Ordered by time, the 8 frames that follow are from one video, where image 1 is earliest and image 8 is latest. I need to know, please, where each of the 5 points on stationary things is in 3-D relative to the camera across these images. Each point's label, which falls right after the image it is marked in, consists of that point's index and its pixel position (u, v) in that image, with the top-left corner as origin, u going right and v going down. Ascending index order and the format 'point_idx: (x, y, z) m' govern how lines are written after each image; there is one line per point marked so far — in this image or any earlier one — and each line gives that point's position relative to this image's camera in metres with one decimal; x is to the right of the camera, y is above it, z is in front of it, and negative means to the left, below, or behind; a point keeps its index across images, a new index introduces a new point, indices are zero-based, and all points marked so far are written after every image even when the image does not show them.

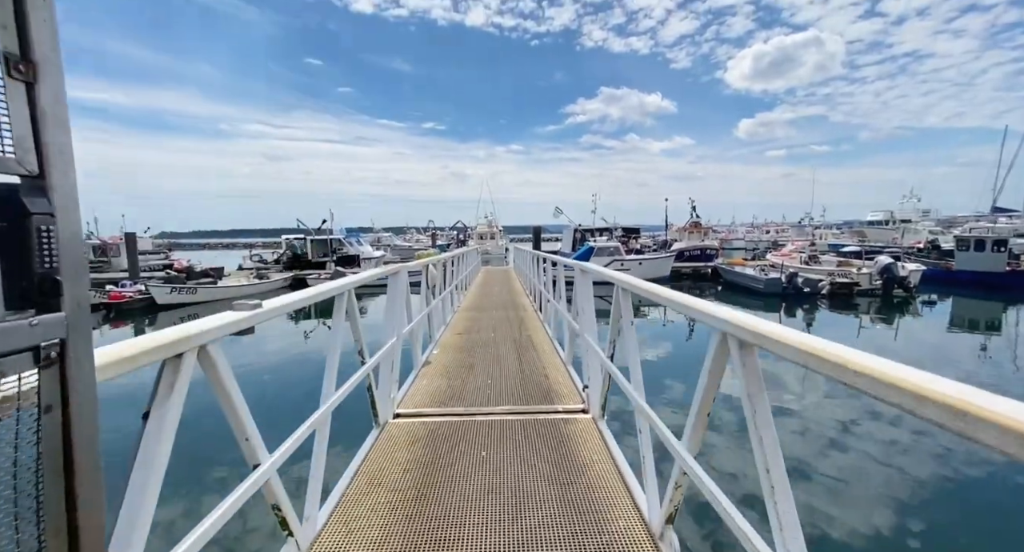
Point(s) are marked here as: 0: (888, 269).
0: (+11.7, +0.2, +13.0) m
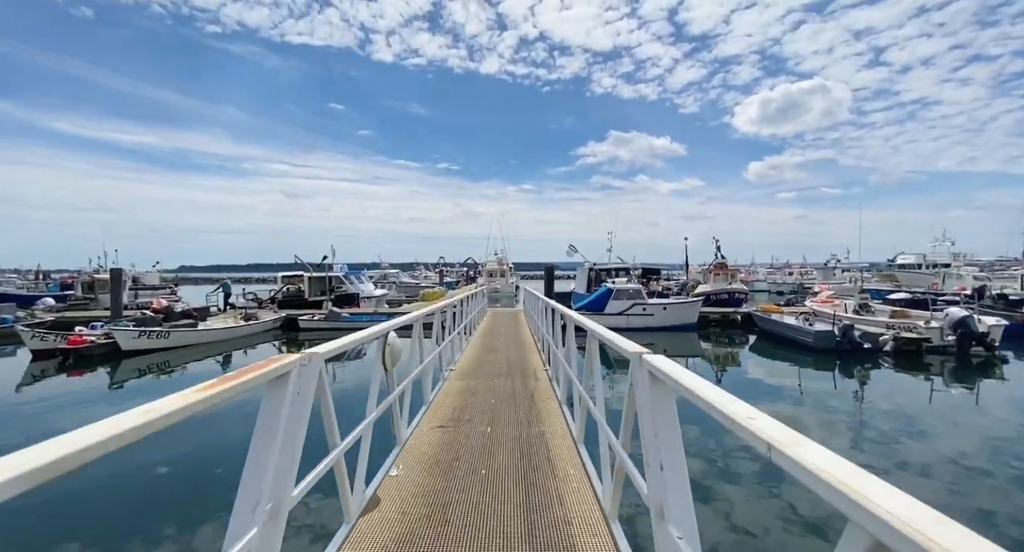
0: (+11.9, -1.2, +11.3) m
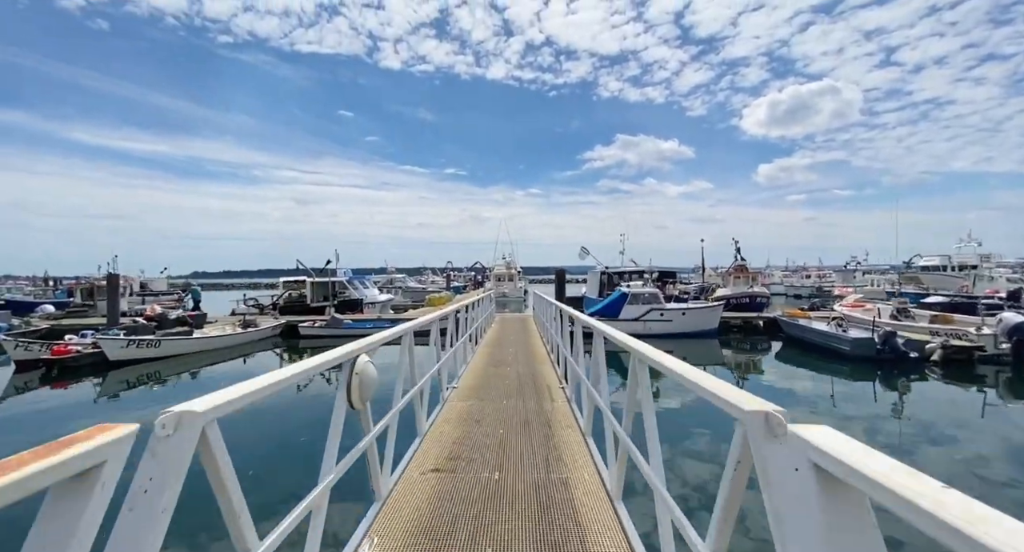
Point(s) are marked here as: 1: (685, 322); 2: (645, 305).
0: (+12.2, -1.3, +10.3) m
1: (+5.5, -1.5, +13.6) m
2: (+4.3, -0.9, +13.7) m
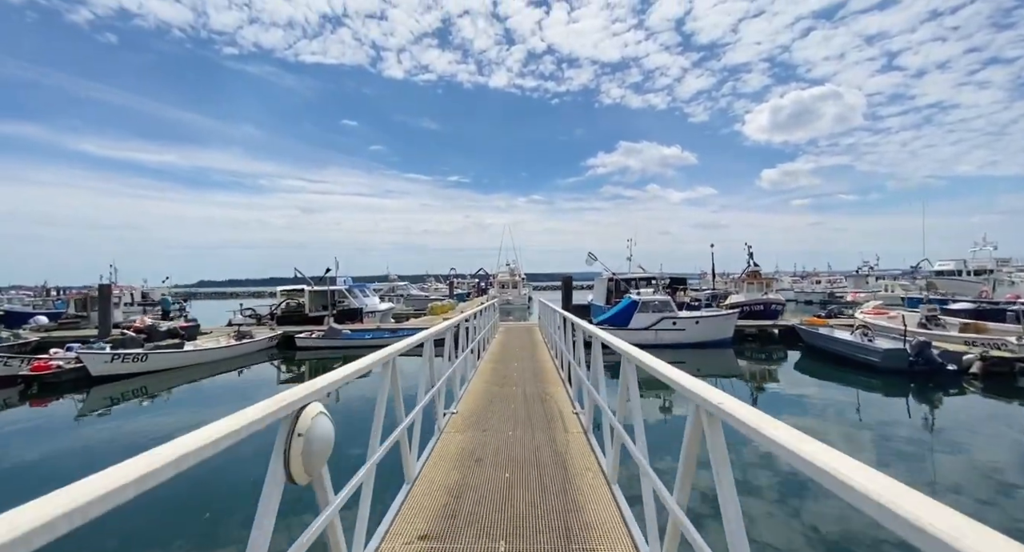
0: (+12.3, -1.4, +9.6) m
1: (+5.7, -1.7, +13.0) m
2: (+4.4, -1.1, +13.1) m
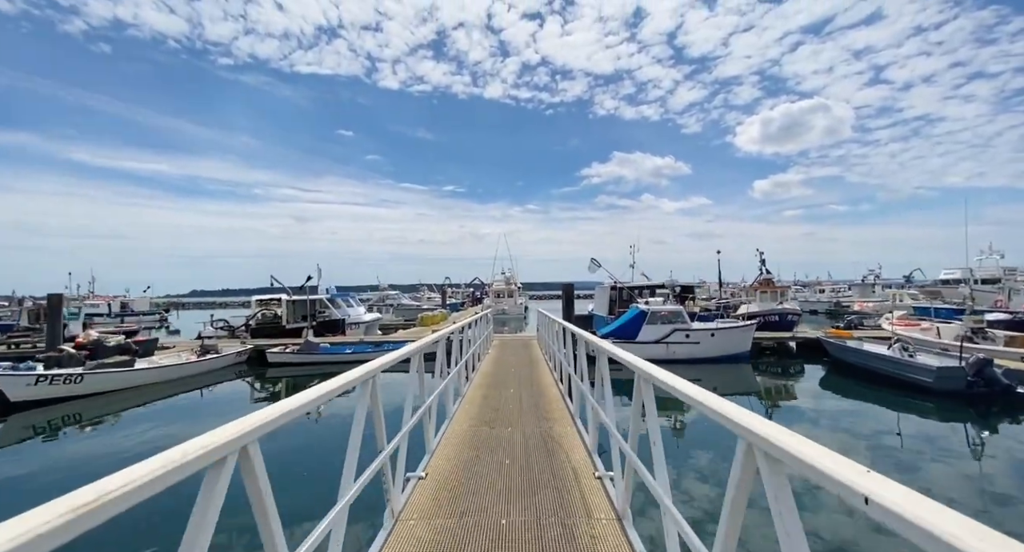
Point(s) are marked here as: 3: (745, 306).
0: (+12.2, -1.5, +8.5) m
1: (+5.6, -1.9, +11.8) m
2: (+4.3, -1.3, +11.9) m
3: (+8.5, -1.1, +15.5) m
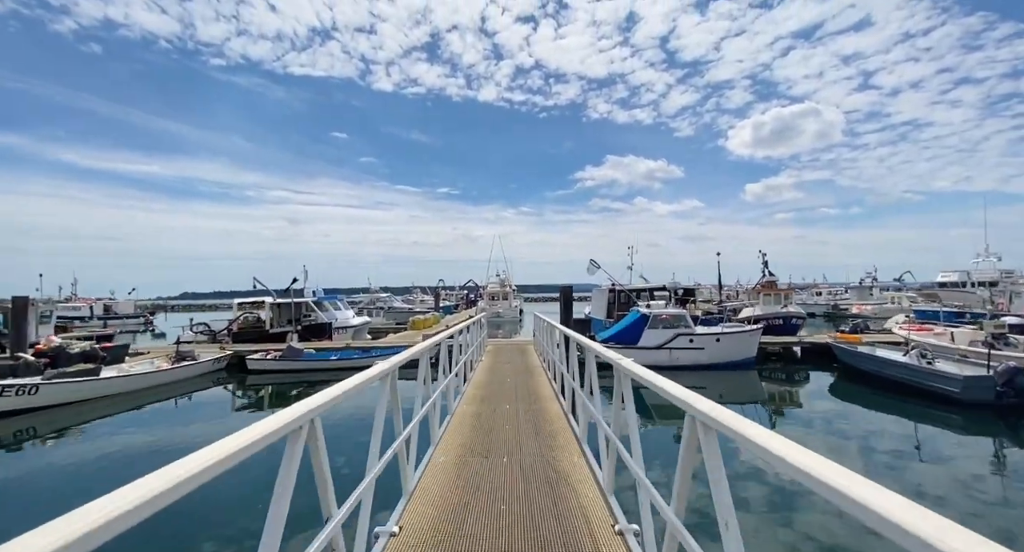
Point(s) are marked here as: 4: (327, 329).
0: (+12.1, -1.6, +8.1) m
1: (+5.4, -2.0, +11.2) m
2: (+4.1, -1.4, +11.3) m
3: (+8.3, -1.2, +15.0) m
4: (-7.0, -2.0, +16.1) m
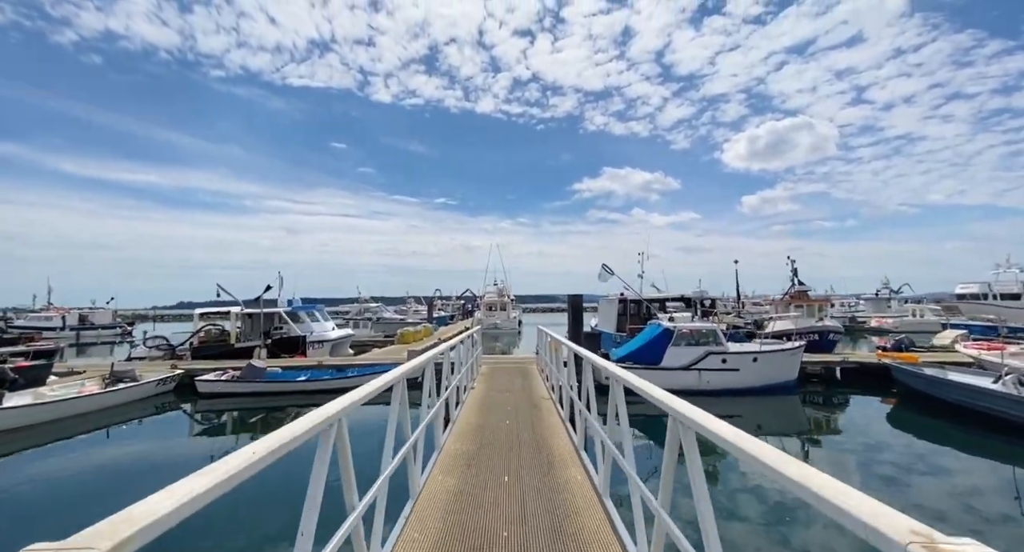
0: (+12.1, -1.7, +6.4) m
1: (+5.4, -2.1, +9.5) m
2: (+4.1, -1.6, +9.6) m
3: (+8.2, -1.4, +13.3) m
4: (-7.1, -2.2, +14.3) m
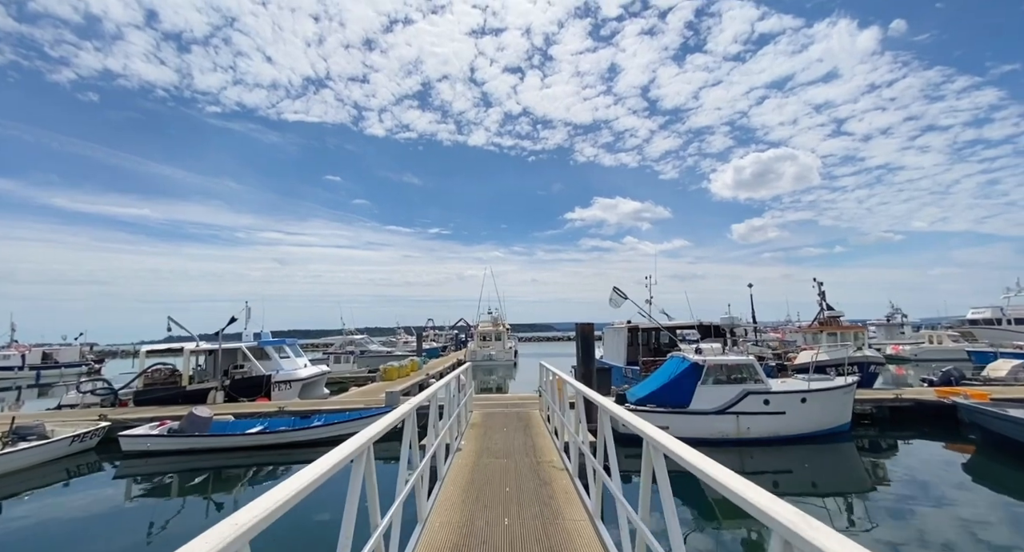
0: (+12.1, -1.8, +5.0) m
1: (+5.4, -2.6, +7.9) m
2: (+4.1, -2.0, +8.0) m
3: (+8.1, -2.1, +11.8) m
4: (-7.2, -3.1, +12.4) m
